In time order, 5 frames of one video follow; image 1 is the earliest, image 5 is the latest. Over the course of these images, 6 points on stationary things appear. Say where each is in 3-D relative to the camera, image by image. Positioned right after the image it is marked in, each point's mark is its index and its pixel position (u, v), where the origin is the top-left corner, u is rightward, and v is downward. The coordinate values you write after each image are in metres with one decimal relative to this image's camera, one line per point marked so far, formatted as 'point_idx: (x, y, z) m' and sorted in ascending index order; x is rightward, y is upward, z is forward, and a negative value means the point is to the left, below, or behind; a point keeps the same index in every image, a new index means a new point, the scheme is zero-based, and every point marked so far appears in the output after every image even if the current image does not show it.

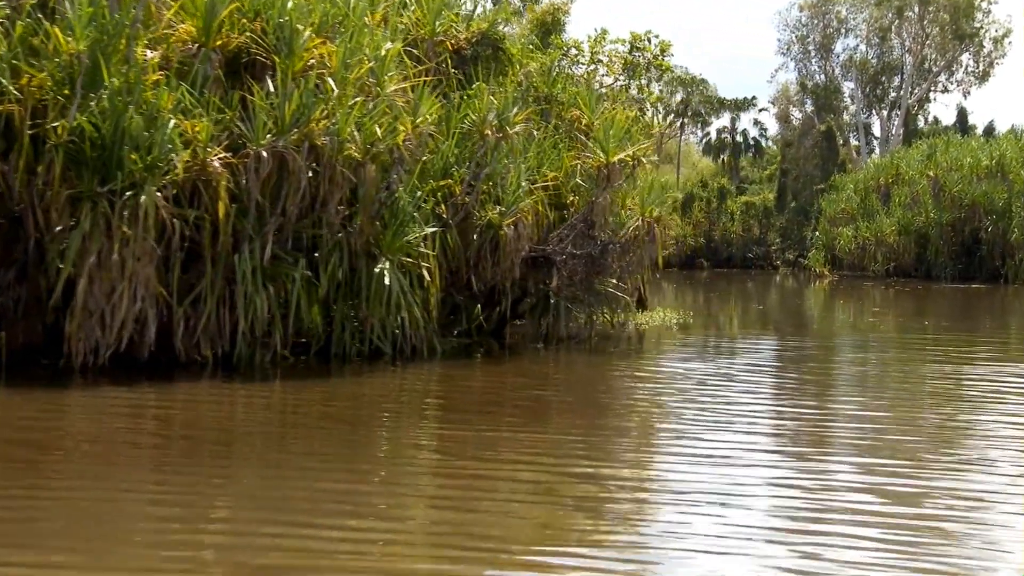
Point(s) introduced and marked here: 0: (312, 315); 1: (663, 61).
0: (-1.2, -0.2, +8.4) m
1: (+1.3, +1.9, +12.2) m
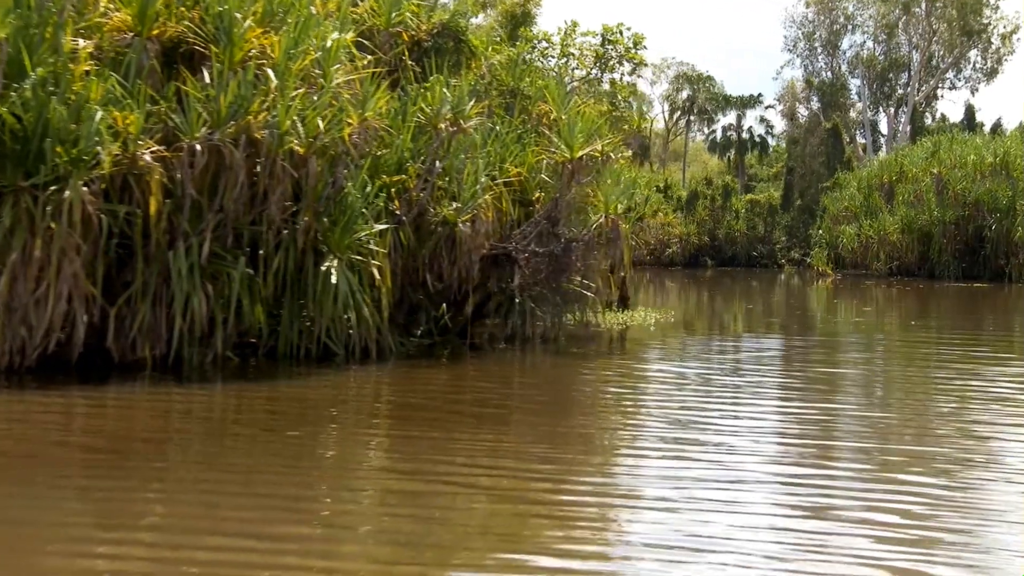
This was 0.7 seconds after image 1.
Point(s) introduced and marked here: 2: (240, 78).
0: (-1.5, -0.2, +8.1) m
1: (+1.0, +2.0, +11.9) m
2: (-1.5, +1.1, +7.7) m
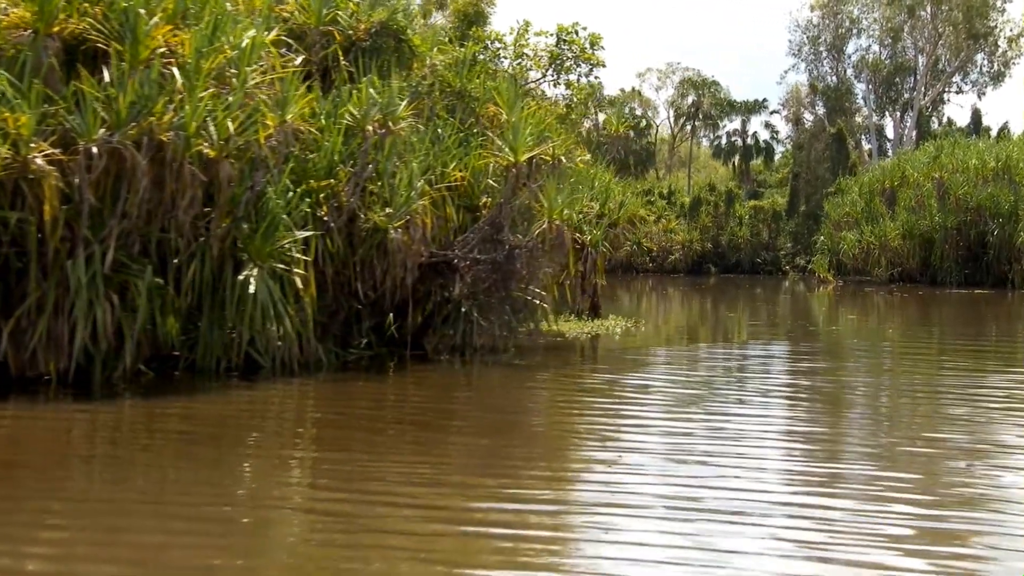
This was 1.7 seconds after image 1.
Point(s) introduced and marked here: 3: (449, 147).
0: (-1.9, -0.2, +7.7) m
1: (+0.7, +1.9, +11.5) m
2: (-1.9, +1.1, +7.3) m
3: (-0.4, +1.0, +9.8) m
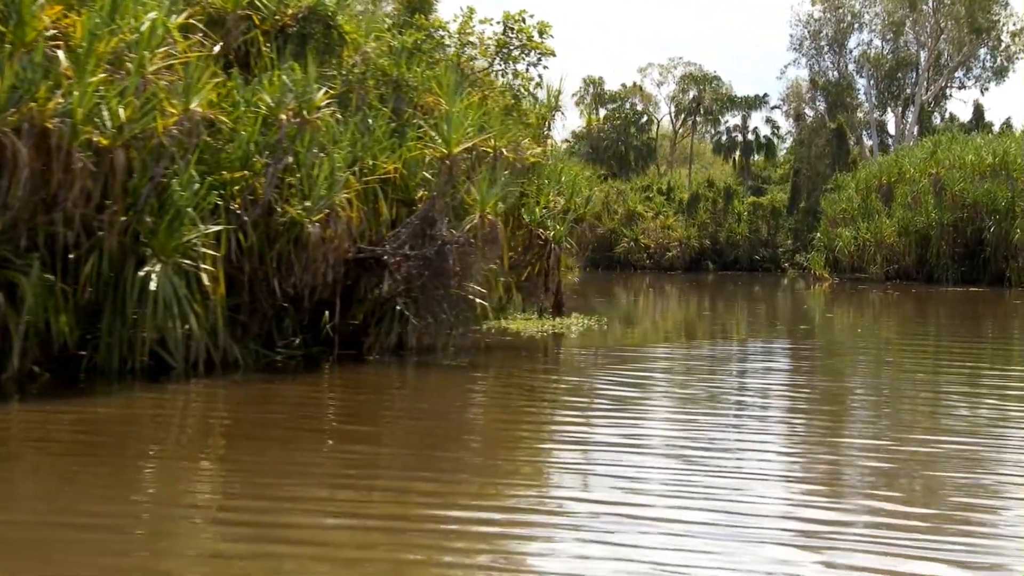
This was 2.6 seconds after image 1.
0: (-2.4, -0.2, +7.3) m
1: (+0.2, +1.9, +11.0) m
2: (-2.4, +1.1, +6.9) m
3: (-0.9, +1.0, +9.3) m
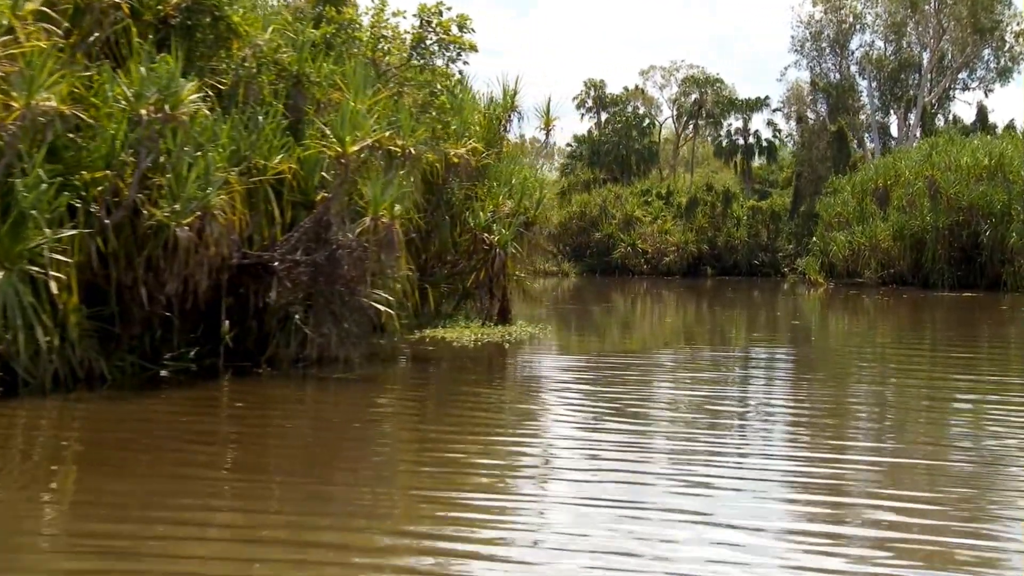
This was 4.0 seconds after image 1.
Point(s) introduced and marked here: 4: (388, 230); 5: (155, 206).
0: (-3.0, -0.2, +6.7) m
1: (-0.4, +1.8, +10.4) m
2: (-3.0, +1.1, +6.3) m
3: (-1.5, +0.9, +8.7) m
4: (-0.8, +0.4, +8.9) m
5: (-2.0, +0.5, +7.9) m
